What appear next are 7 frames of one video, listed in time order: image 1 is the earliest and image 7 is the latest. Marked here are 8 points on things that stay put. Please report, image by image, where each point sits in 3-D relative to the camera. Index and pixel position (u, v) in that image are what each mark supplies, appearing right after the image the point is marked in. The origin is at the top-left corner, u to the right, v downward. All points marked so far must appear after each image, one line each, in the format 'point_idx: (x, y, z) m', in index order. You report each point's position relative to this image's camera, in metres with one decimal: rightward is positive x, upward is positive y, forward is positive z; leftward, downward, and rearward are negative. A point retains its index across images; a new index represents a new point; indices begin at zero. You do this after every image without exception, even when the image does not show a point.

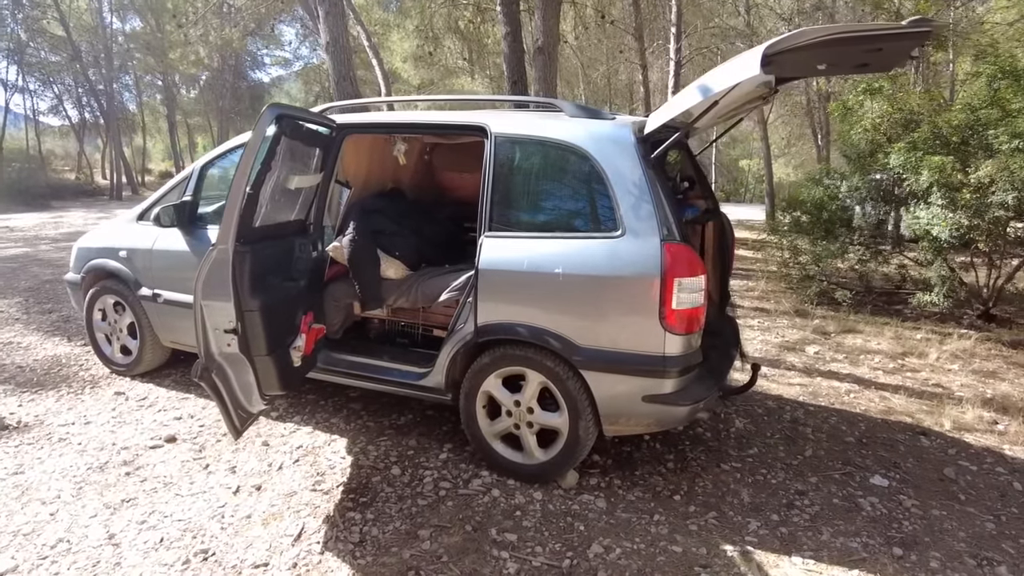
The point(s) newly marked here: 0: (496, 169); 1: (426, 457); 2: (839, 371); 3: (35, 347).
0: (-0.1, +0.6, +3.2) m
1: (-0.4, -0.9, +3.3) m
2: (+2.5, -0.6, +5.0) m
3: (-3.8, -0.5, +5.2) m
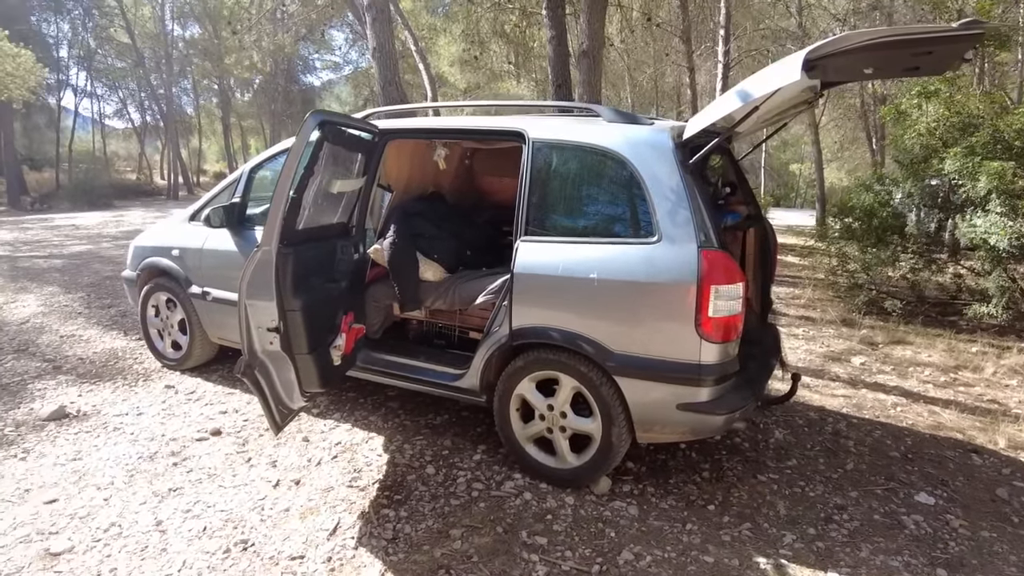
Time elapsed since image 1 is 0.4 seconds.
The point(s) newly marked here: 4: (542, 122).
0: (+0.1, +0.6, +3.2) m
1: (-0.3, -0.9, +3.3) m
2: (+2.8, -0.7, +4.9) m
3: (-3.5, -0.4, +5.5) m
4: (+0.2, +0.8, +3.2) m
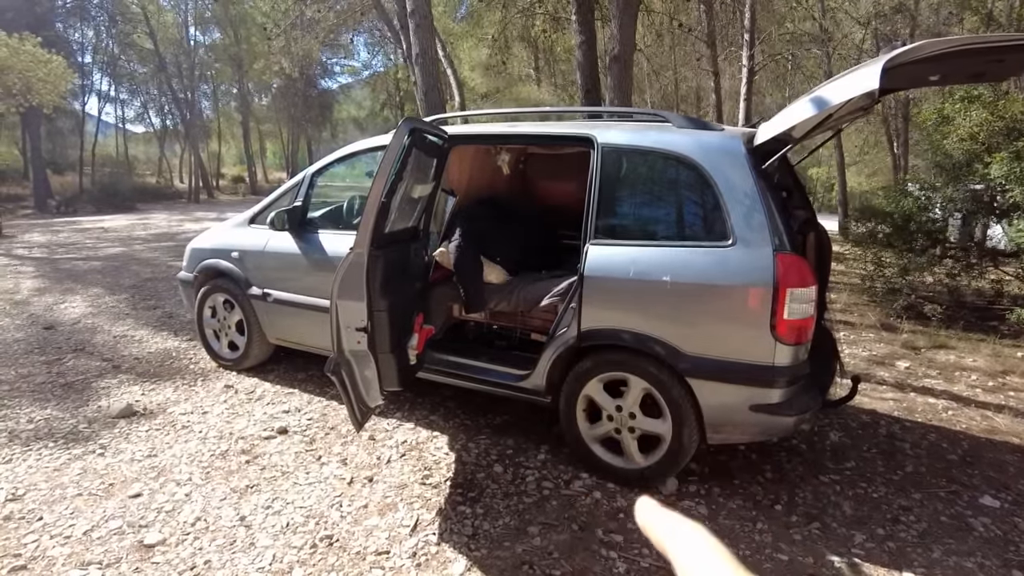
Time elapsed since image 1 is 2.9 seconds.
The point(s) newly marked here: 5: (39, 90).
0: (+0.4, +0.5, +3.2) m
1: (+0.1, -0.9, +3.4) m
2: (+3.2, -0.7, +4.9) m
3: (-3.1, -0.4, +5.6) m
4: (+0.5, +0.8, +3.3) m
5: (-11.6, +4.9, +16.1) m
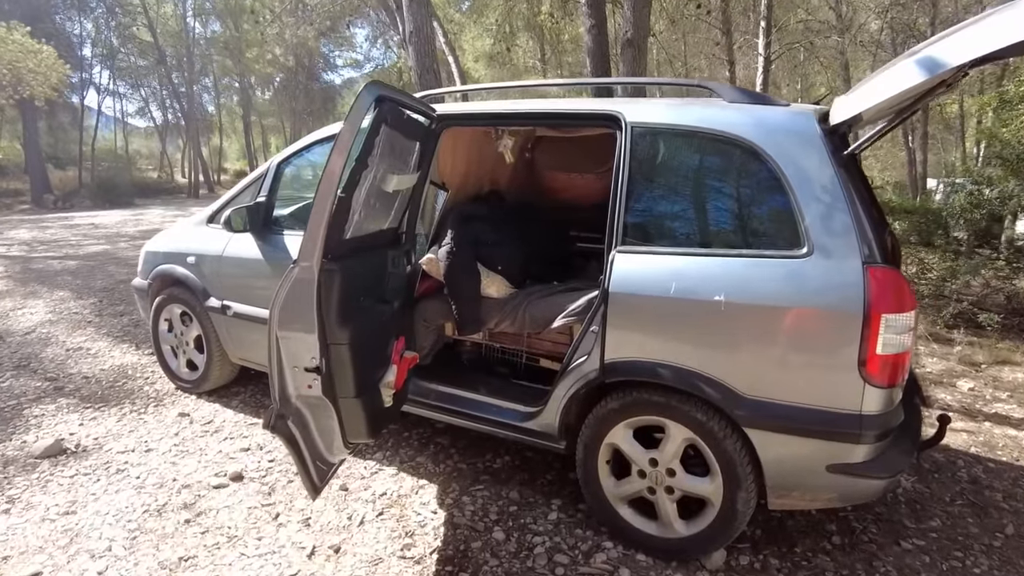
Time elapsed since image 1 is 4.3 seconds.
0: (+0.5, +0.5, +2.5) m
1: (+0.1, -1.0, +2.7) m
2: (+3.2, -0.8, +4.2) m
3: (-3.1, -0.5, +4.9) m
4: (+0.5, +0.7, +2.6) m
5: (-11.5, +4.9, +15.5) m
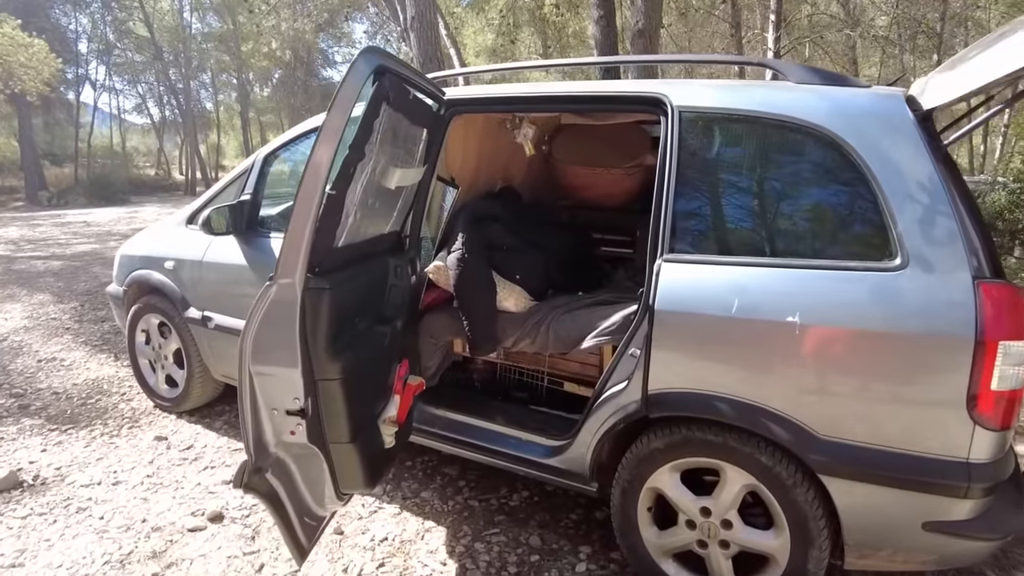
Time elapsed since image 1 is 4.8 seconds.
0: (+0.5, +0.4, +2.1) m
1: (+0.2, -1.0, +2.3) m
2: (+3.3, -0.9, +3.8) m
3: (-3.0, -0.5, +4.5) m
4: (+0.6, +0.7, +2.2) m
5: (-11.4, +4.9, +15.0) m
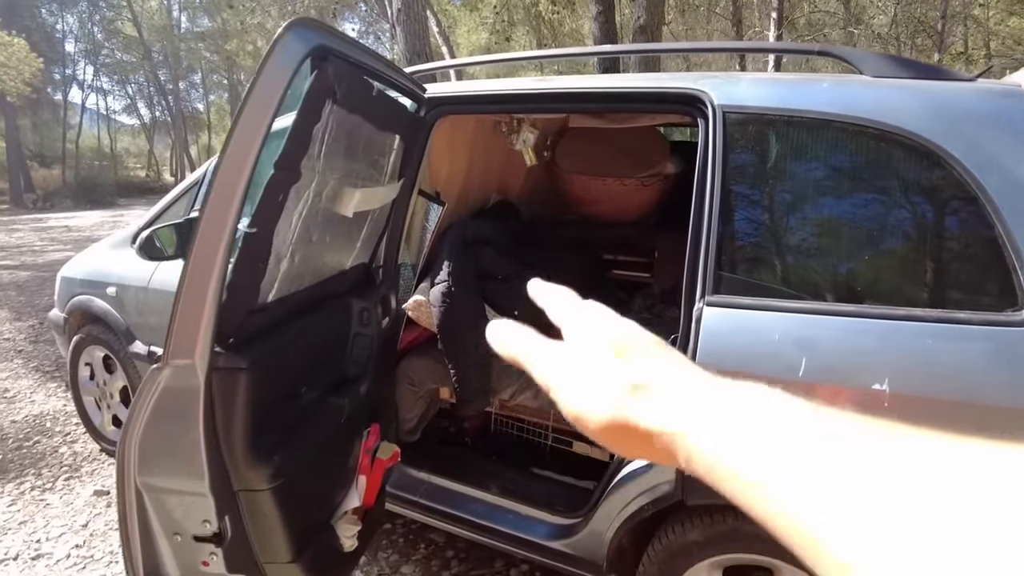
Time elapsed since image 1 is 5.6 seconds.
0: (+0.5, +0.3, +1.7) m
1: (+0.2, -1.1, +1.9) m
2: (+3.3, -1.0, +3.3) m
3: (-3.0, -0.7, +4.0) m
4: (+0.6, +0.6, +1.8) m
5: (-11.6, +4.8, +14.5) m
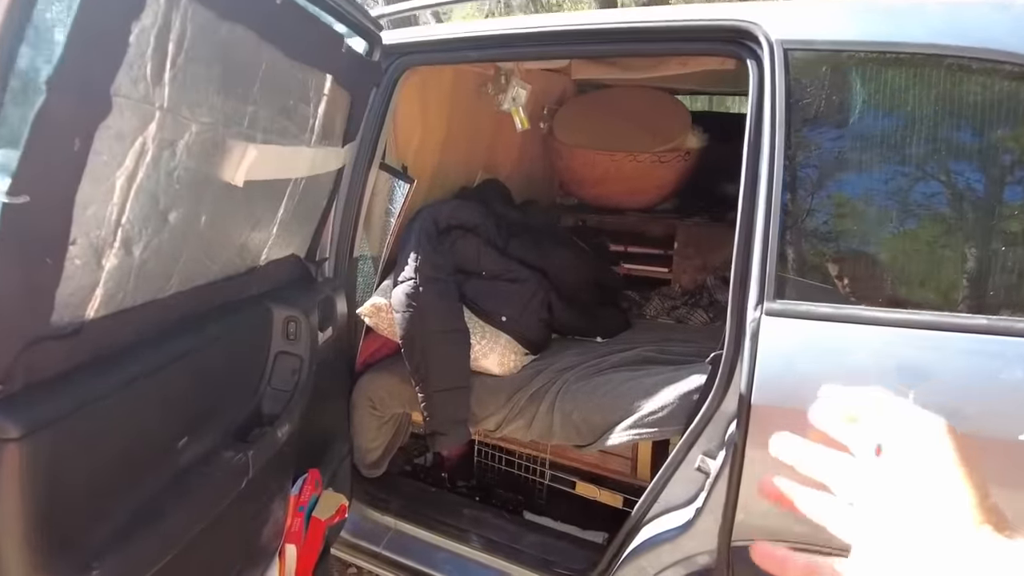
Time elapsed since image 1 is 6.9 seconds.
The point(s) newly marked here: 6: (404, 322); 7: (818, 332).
0: (+0.5, +0.3, +1.2) m
1: (+0.1, -1.1, +1.4) m
2: (+3.2, -1.0, +2.9) m
3: (-3.1, -0.7, +3.6) m
4: (+0.6, +0.6, +1.3) m
5: (-11.6, +4.9, +14.0) m
6: (-0.3, -0.1, +1.6) m
7: (+0.5, -0.1, +1.1) m
